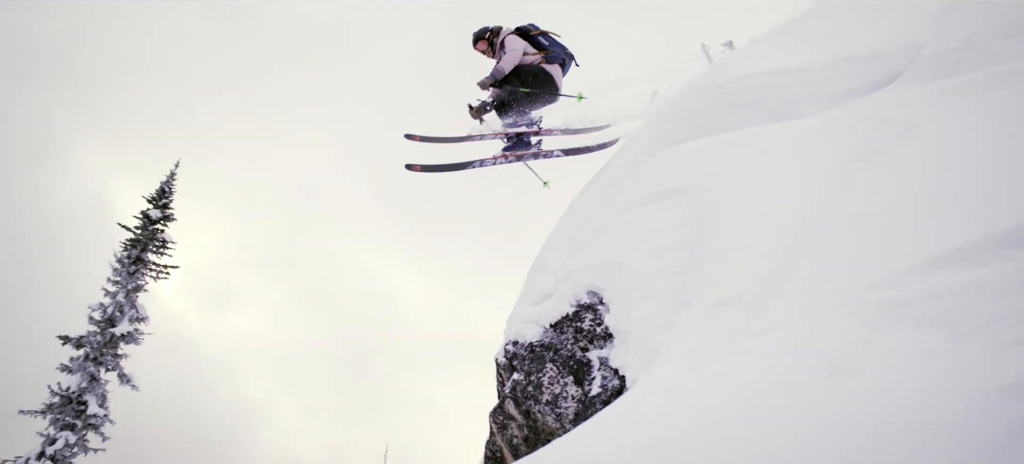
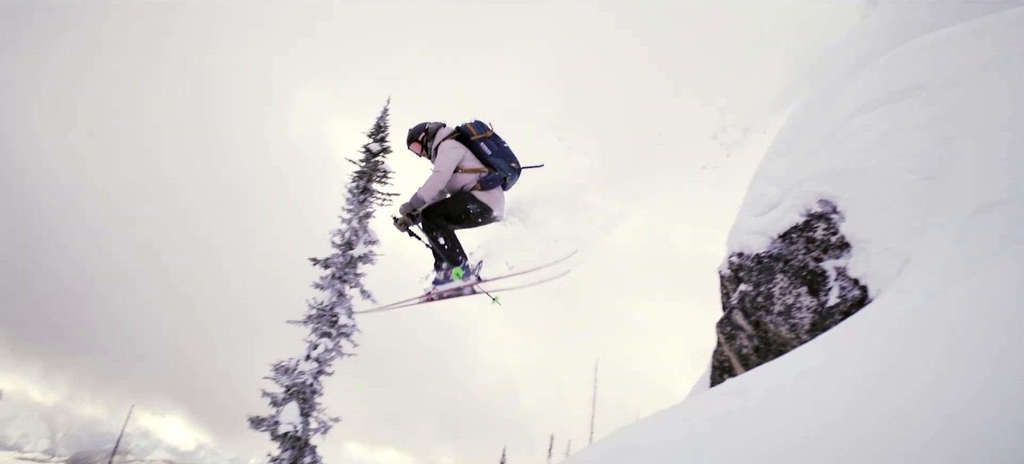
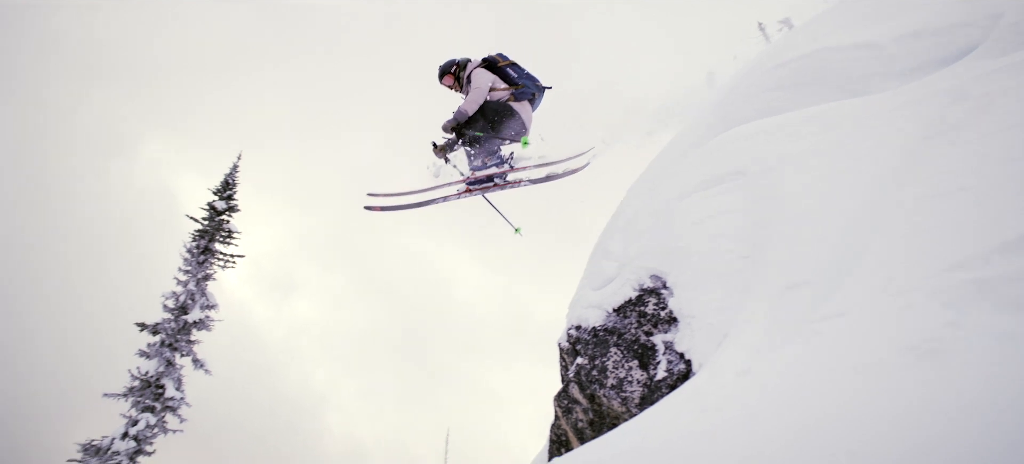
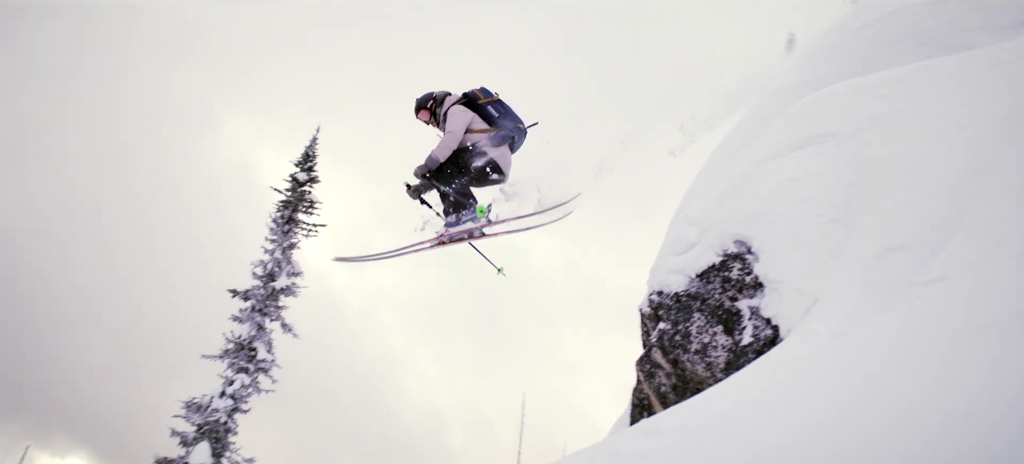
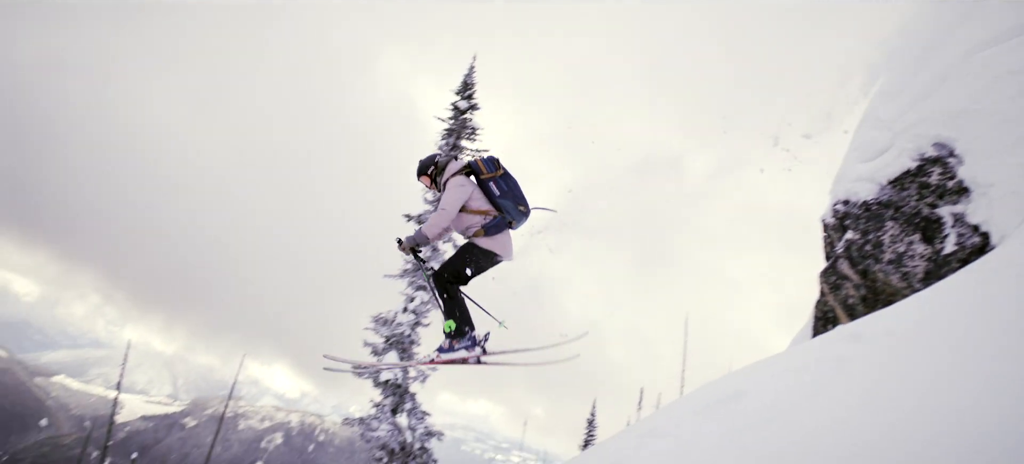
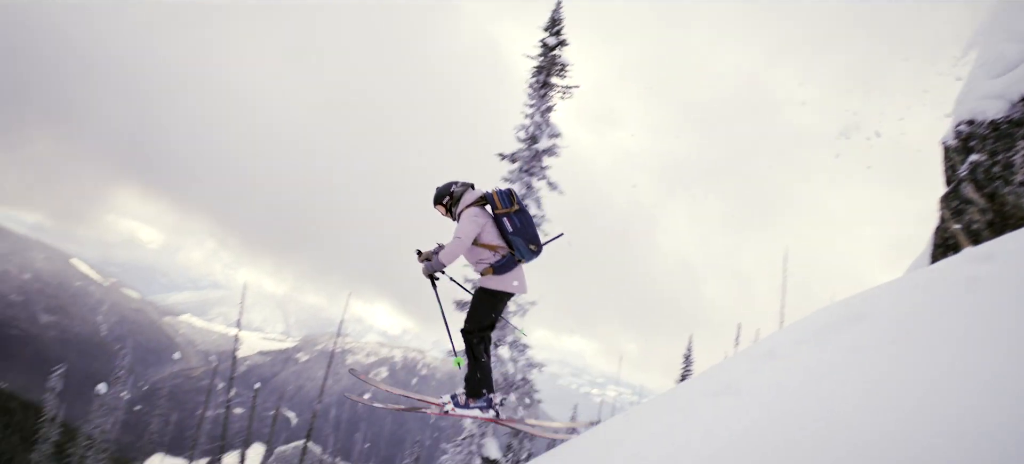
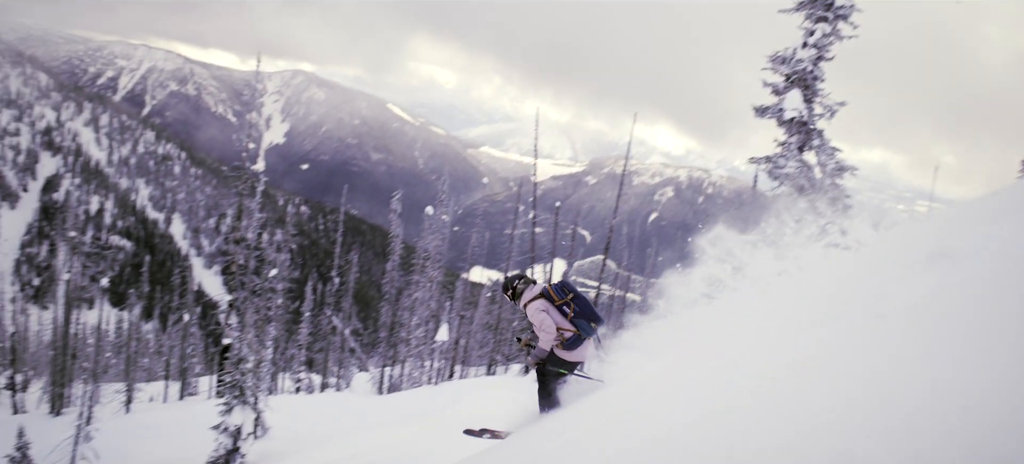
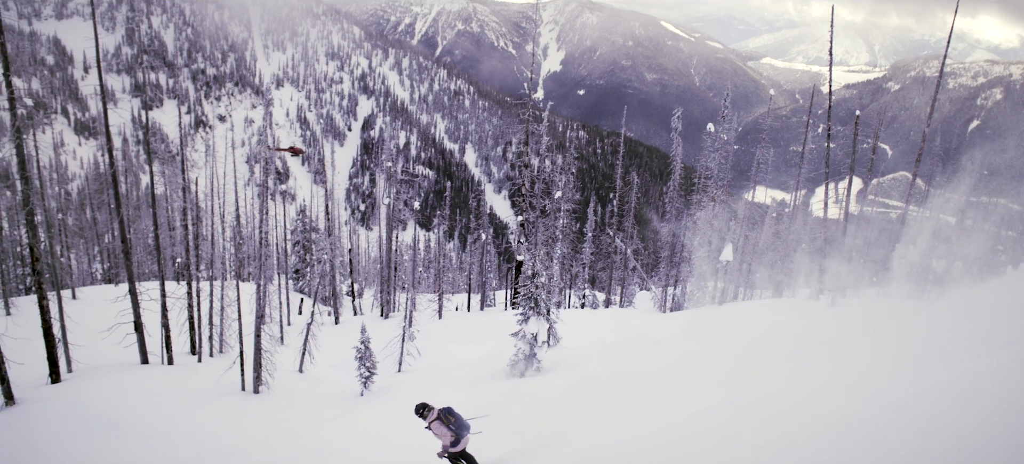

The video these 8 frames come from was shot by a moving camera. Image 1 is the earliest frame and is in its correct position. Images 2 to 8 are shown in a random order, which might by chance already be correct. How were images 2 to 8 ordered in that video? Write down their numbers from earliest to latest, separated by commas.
3, 4, 2, 5, 6, 7, 8
